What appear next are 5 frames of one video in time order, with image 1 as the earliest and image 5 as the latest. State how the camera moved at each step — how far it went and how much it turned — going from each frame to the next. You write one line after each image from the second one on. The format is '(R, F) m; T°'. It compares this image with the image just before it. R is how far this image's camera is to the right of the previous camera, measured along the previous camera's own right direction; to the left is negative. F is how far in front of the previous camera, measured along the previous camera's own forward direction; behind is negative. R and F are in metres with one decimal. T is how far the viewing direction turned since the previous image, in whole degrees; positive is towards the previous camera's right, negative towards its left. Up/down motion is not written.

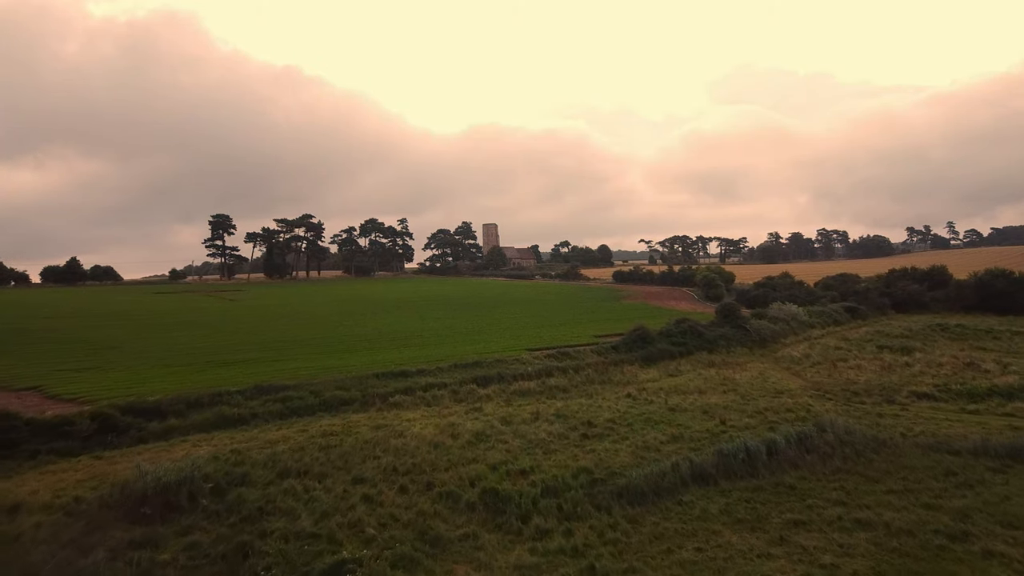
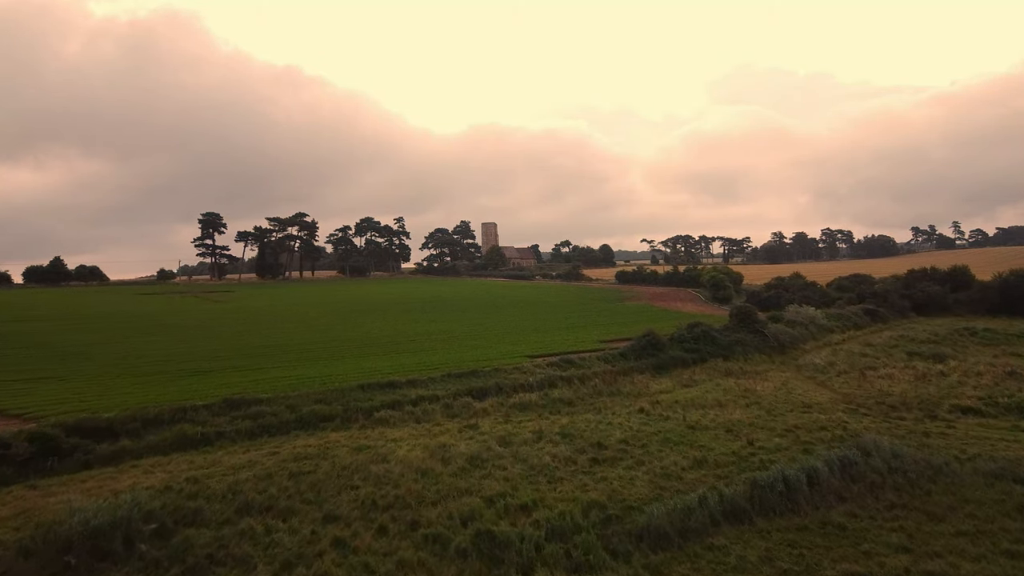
(0.0, +2.2) m; 0°
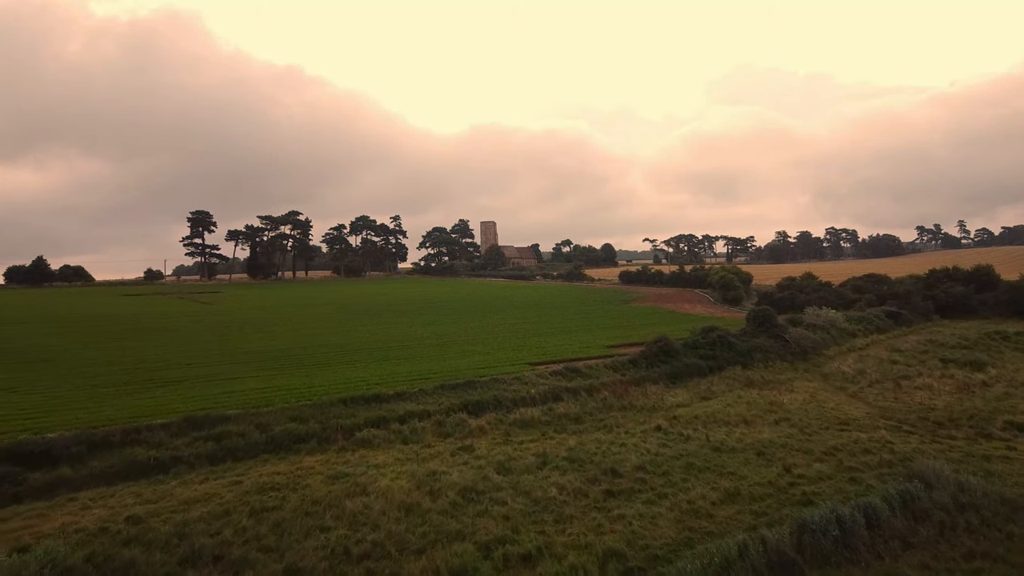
(0.0, +2.2) m; 0°
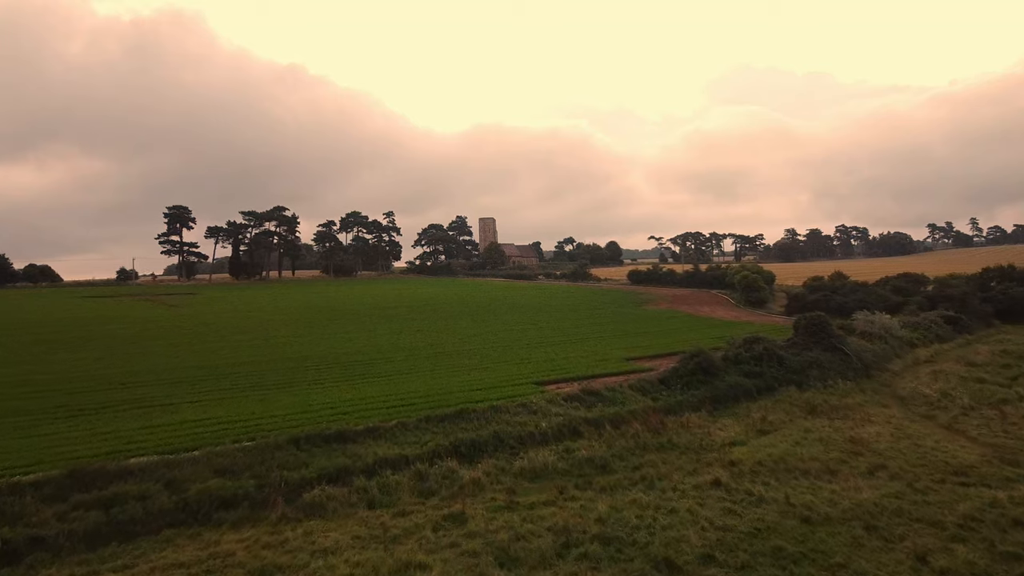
(-0.1, +4.6) m; 0°
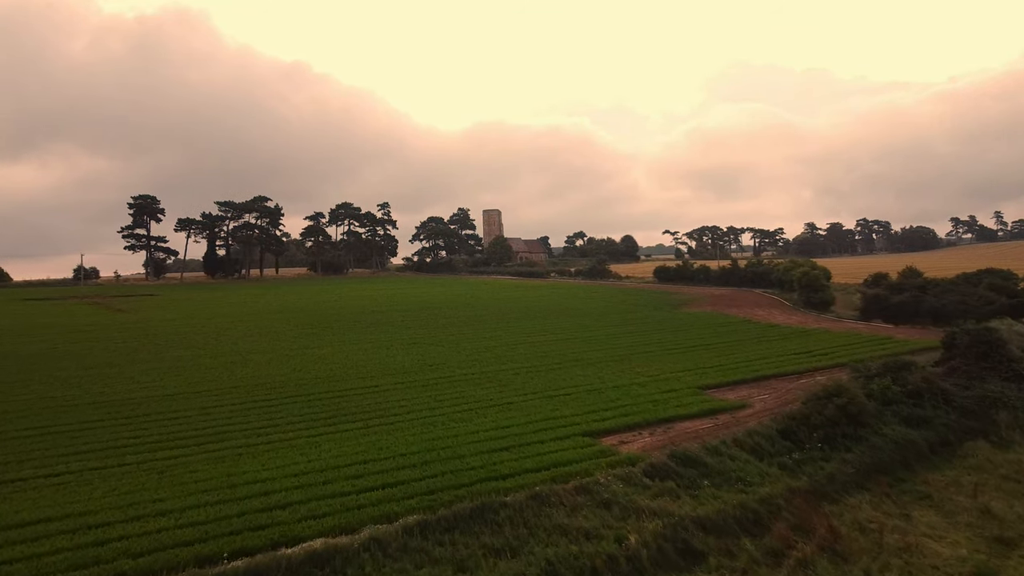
(-0.7, +7.1) m; 0°
